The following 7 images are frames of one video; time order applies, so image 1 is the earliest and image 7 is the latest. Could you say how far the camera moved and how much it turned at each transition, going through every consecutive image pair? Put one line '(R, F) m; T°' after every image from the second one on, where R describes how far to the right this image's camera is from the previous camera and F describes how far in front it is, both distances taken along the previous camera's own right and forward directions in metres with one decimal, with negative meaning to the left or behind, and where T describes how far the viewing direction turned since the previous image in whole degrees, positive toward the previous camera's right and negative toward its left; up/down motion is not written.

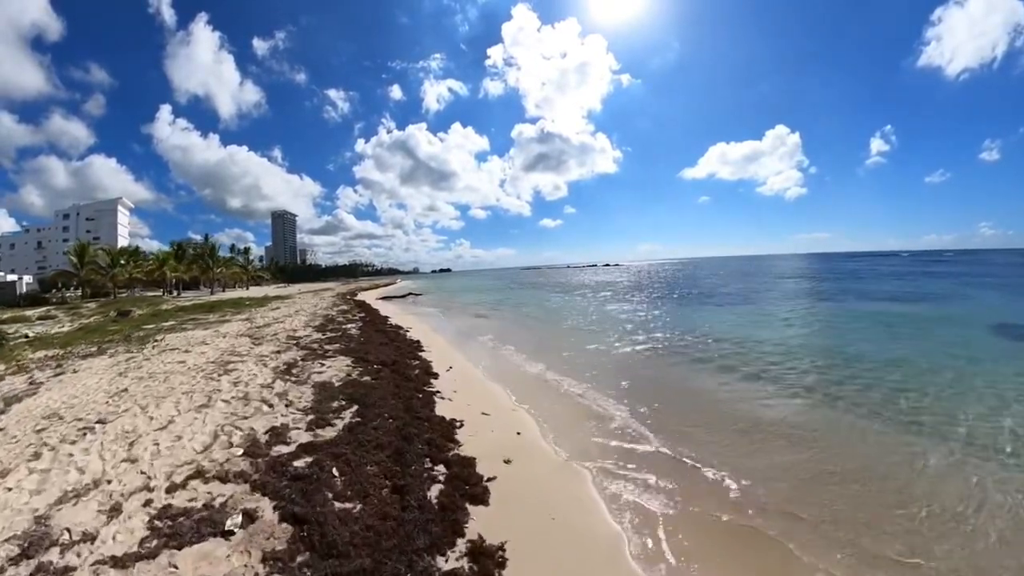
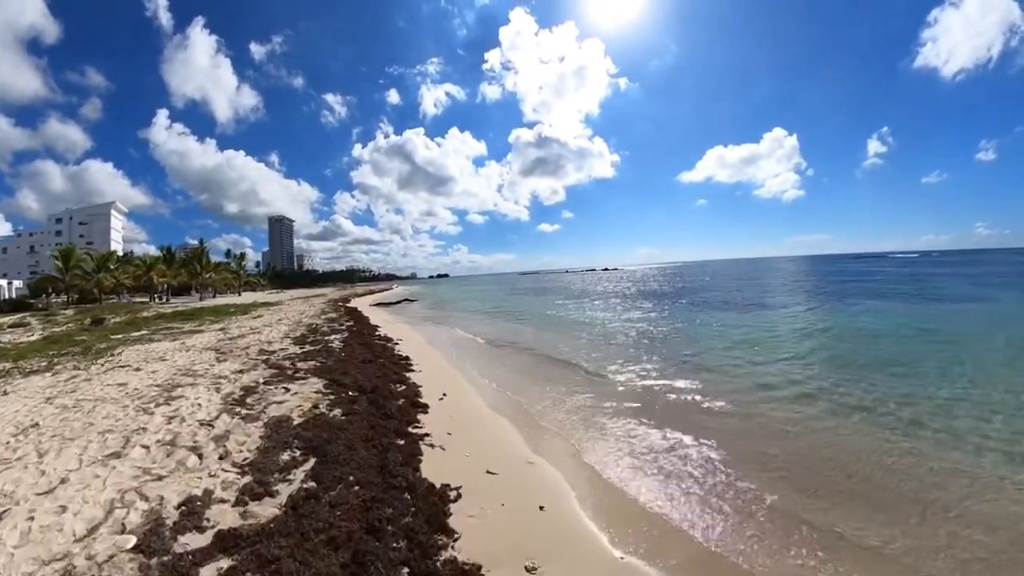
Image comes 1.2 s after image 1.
(-0.3, +2.5) m; 0°
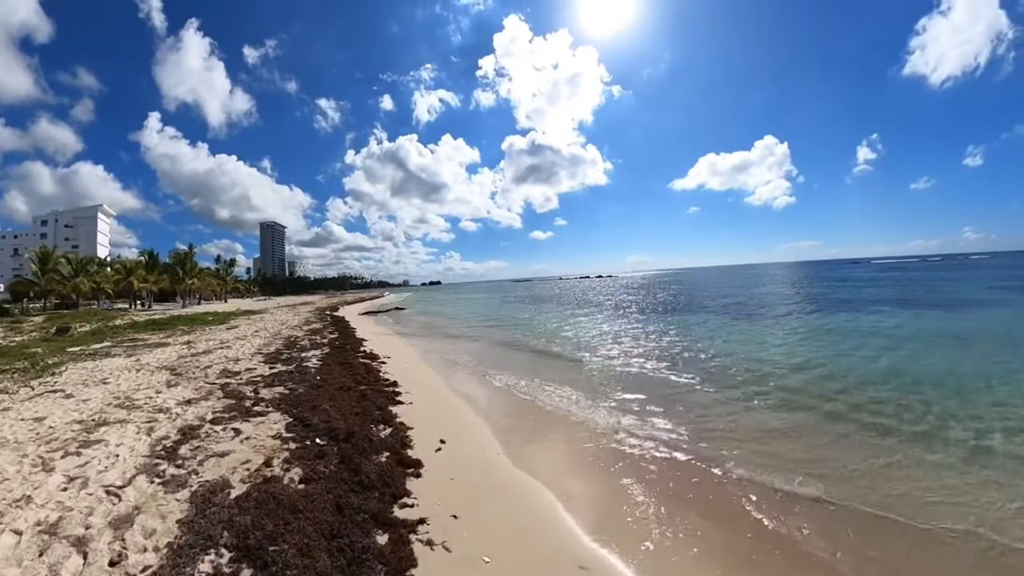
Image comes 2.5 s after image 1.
(-0.5, +2.4) m; +1°
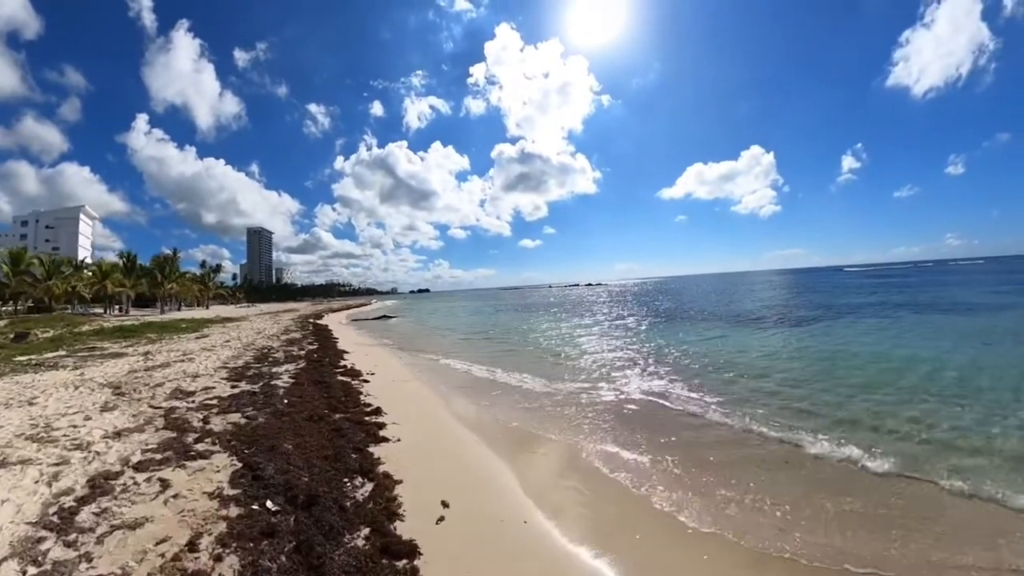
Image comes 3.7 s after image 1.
(-0.5, +2.0) m; +1°
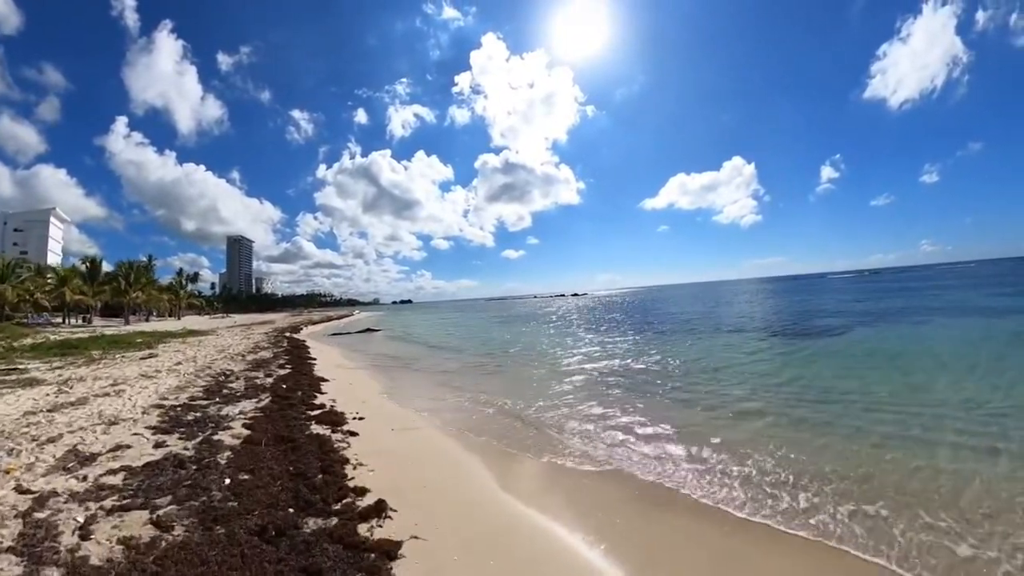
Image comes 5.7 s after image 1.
(-1.3, +3.4) m; +2°
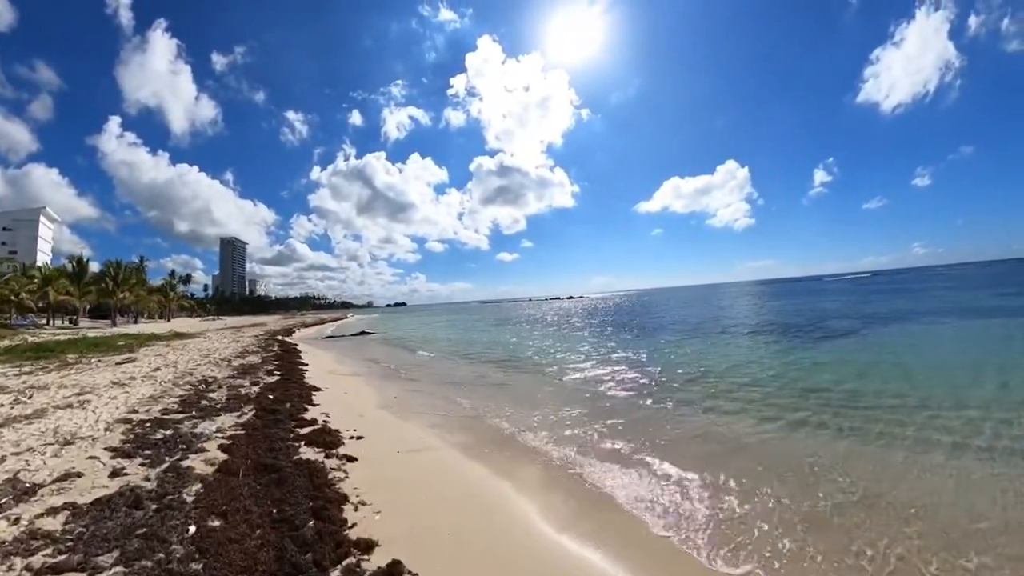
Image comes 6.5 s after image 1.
(-0.5, +1.2) m; +1°
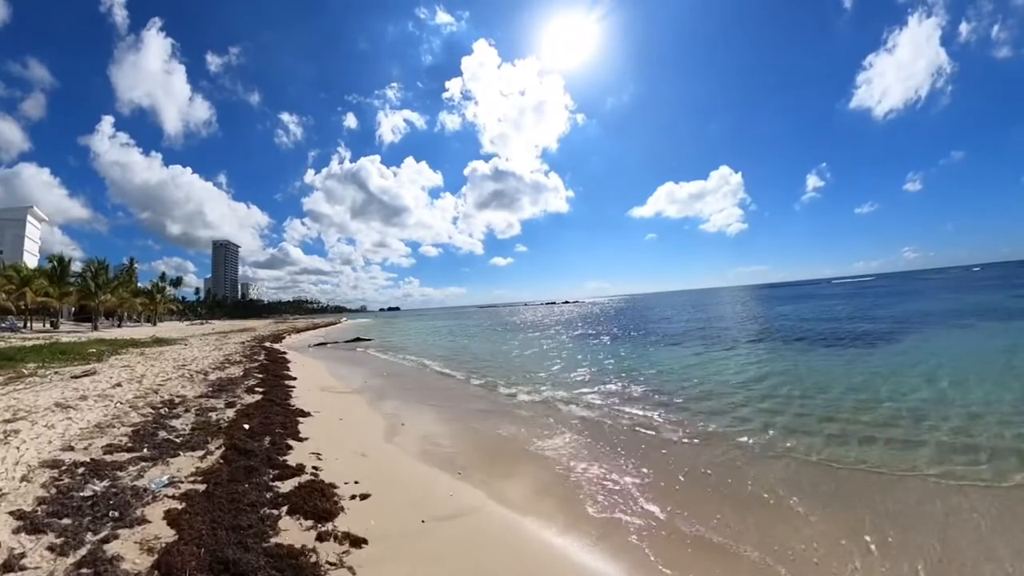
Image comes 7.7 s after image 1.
(-0.8, +1.9) m; +1°
